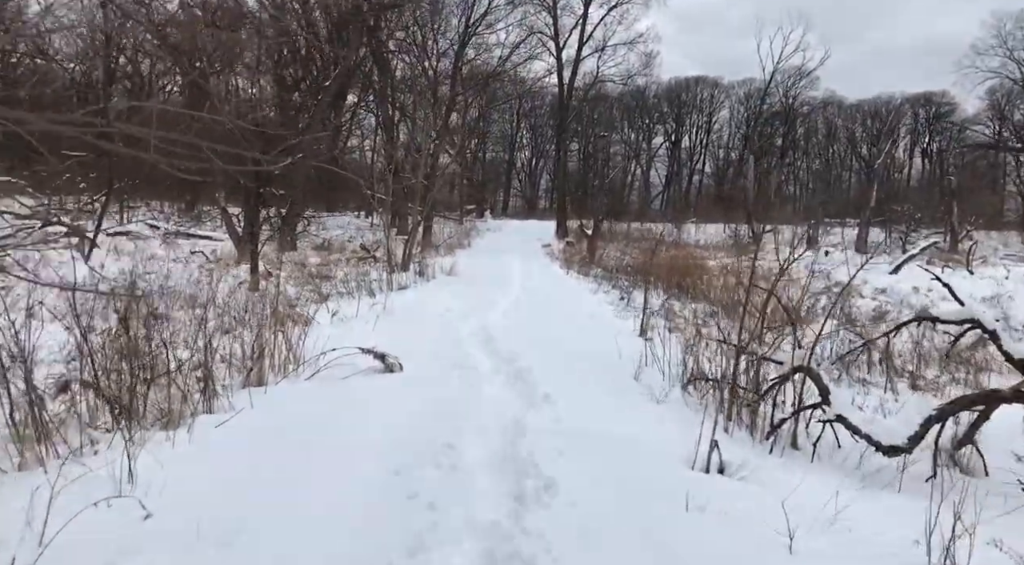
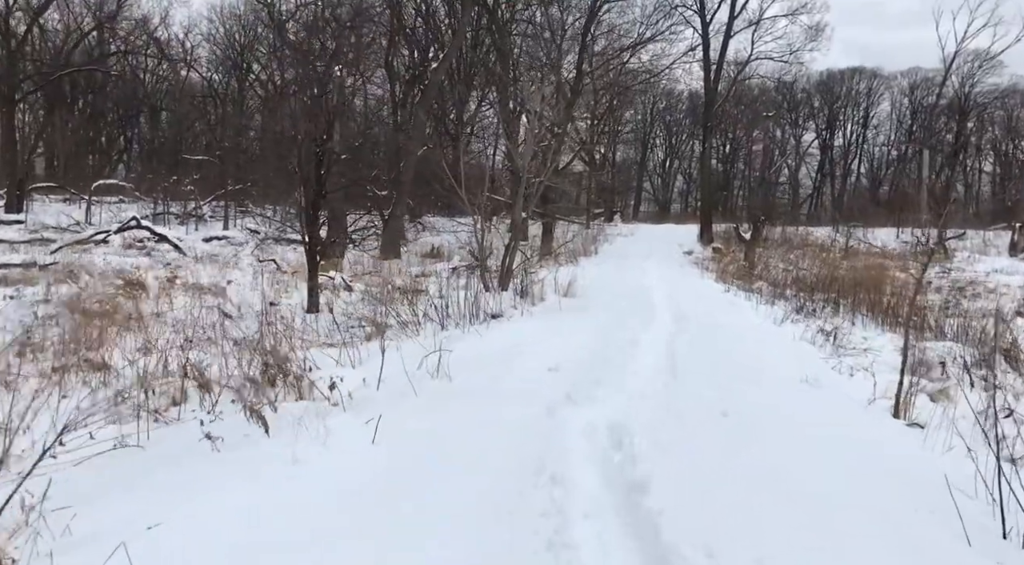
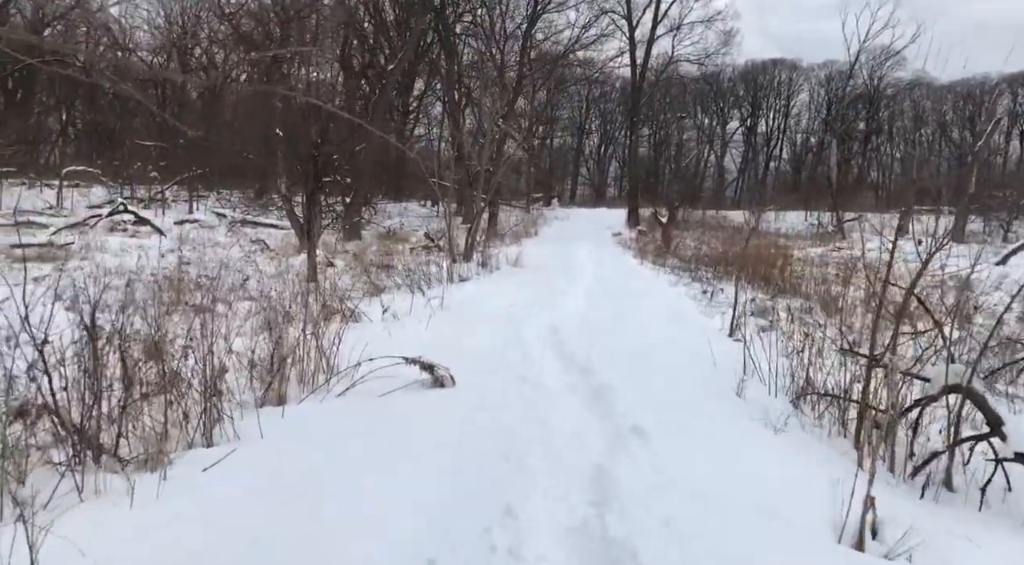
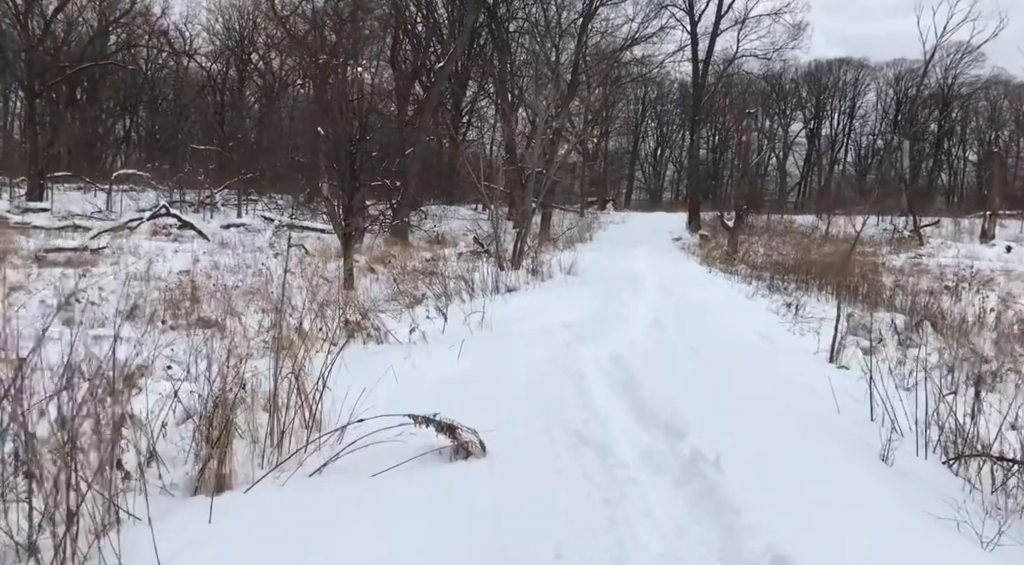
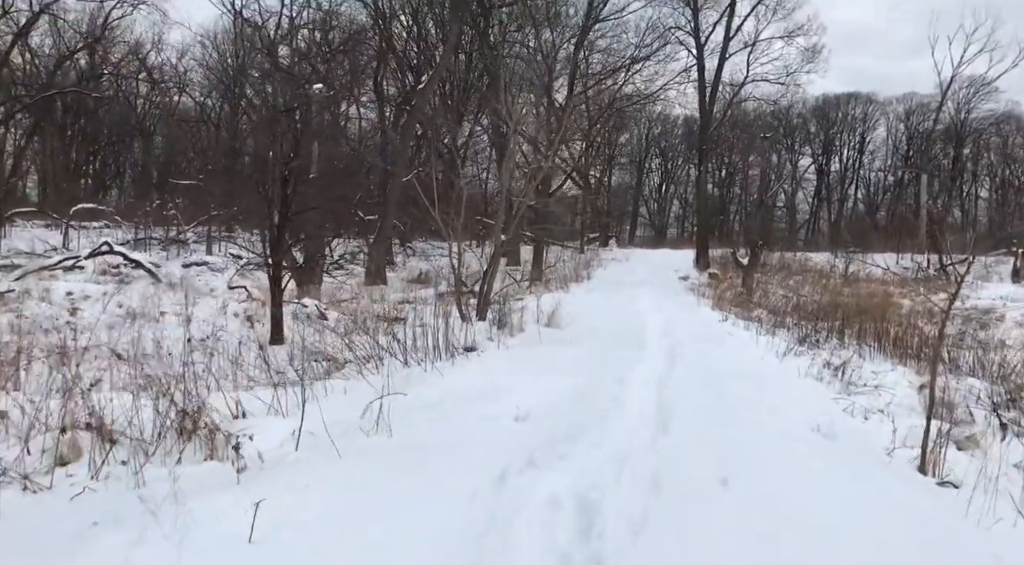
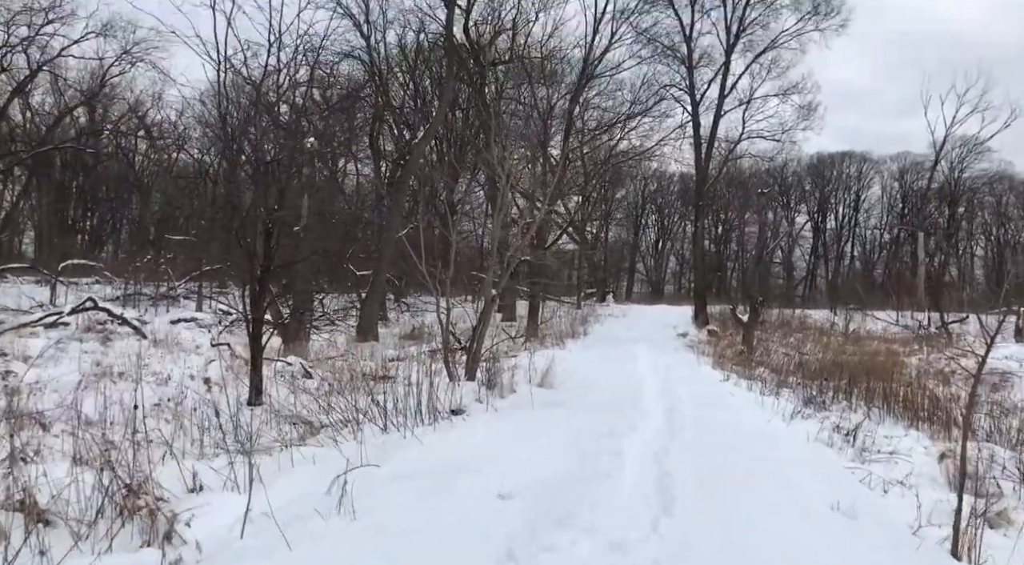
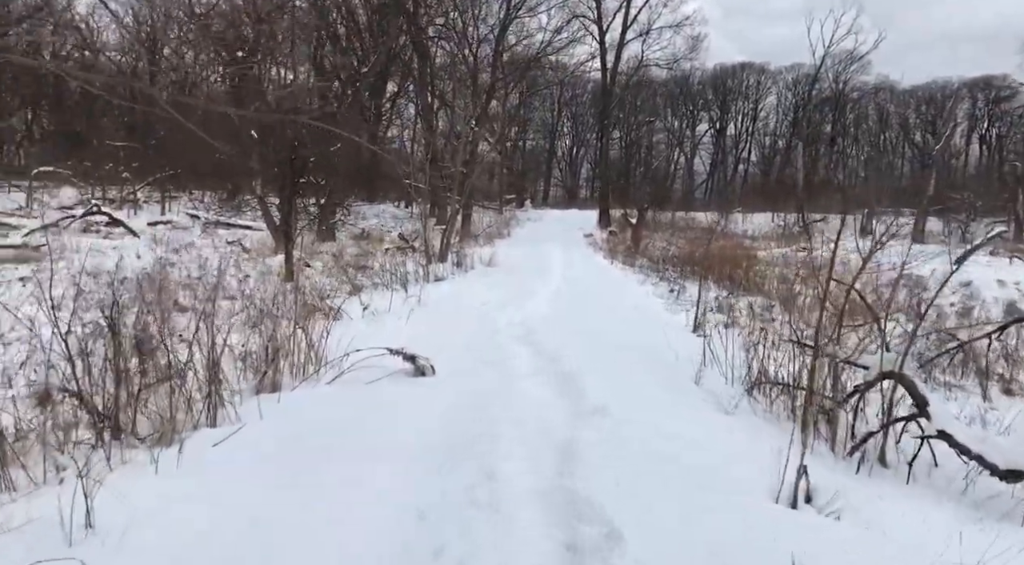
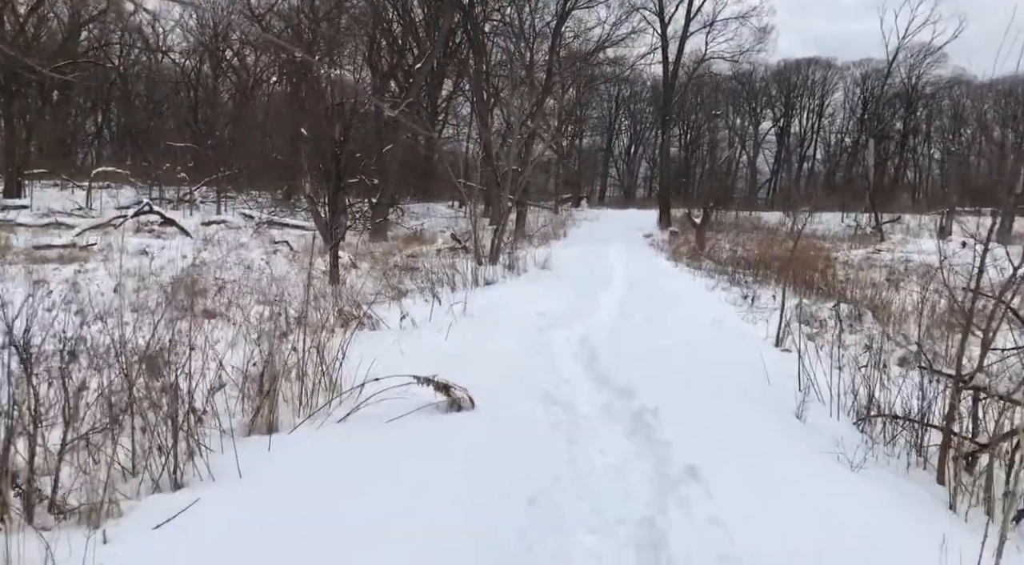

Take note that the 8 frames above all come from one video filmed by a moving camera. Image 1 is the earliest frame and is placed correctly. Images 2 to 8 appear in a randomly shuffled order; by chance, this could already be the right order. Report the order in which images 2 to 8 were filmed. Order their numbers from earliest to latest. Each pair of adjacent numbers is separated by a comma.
7, 3, 8, 4, 2, 5, 6
